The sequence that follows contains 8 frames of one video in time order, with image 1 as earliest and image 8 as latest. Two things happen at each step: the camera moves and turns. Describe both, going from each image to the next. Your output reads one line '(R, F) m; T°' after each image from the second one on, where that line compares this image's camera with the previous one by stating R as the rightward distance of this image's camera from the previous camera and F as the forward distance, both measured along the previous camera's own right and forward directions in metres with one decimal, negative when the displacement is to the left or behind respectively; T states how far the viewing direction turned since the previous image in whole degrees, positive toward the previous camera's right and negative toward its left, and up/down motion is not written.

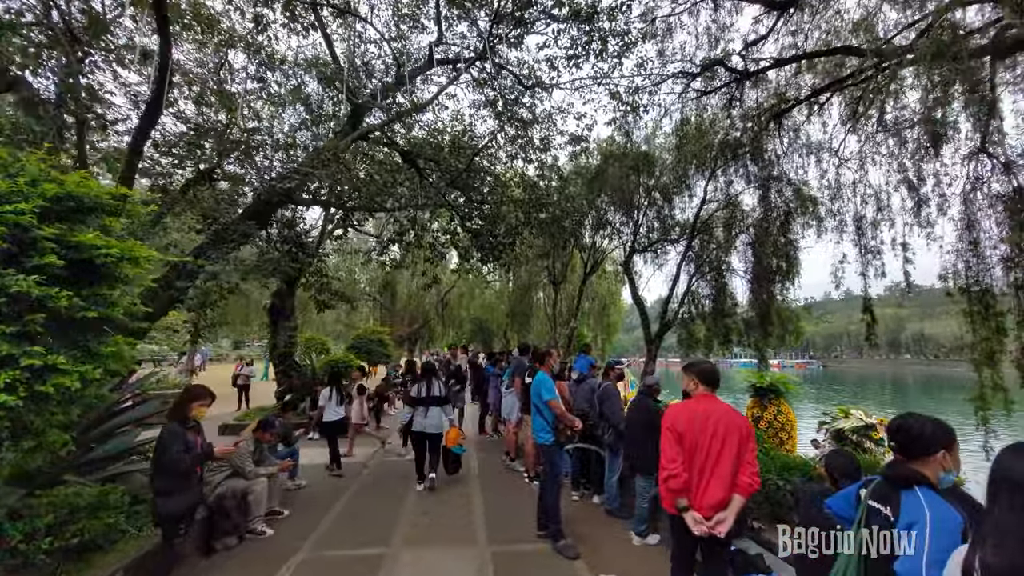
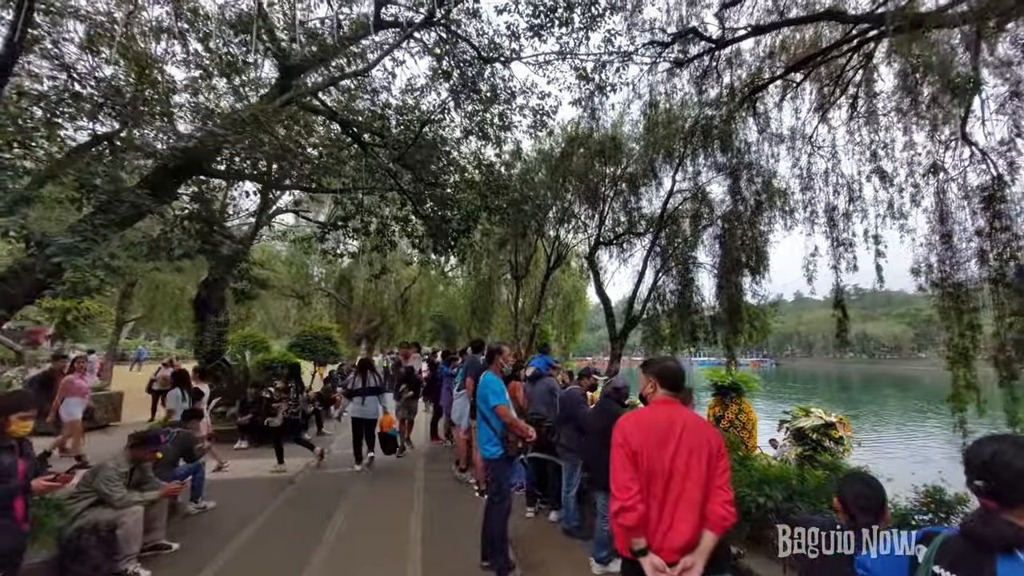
(+0.2, +0.7) m; +4°
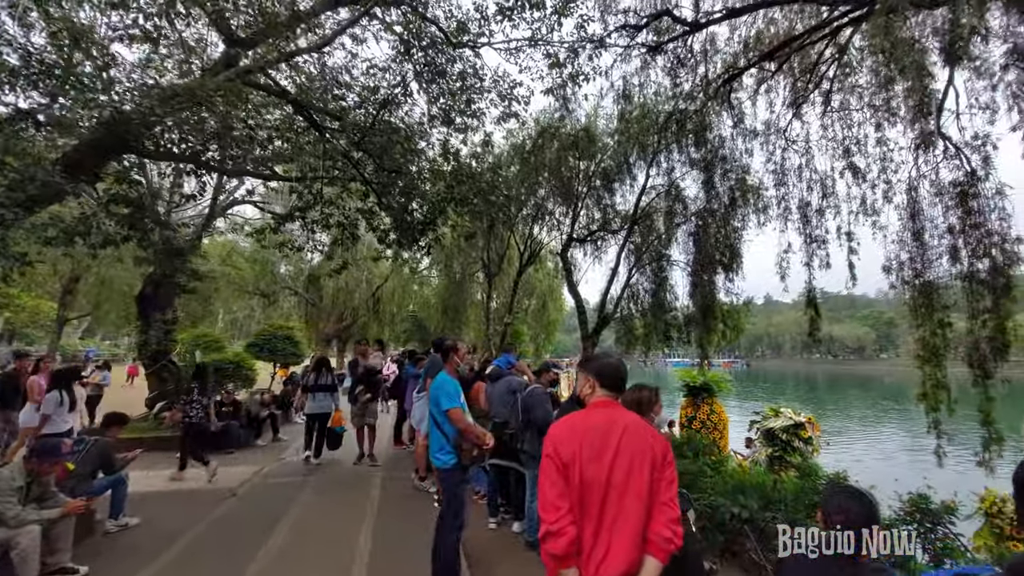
(+0.2, +0.3) m; +3°
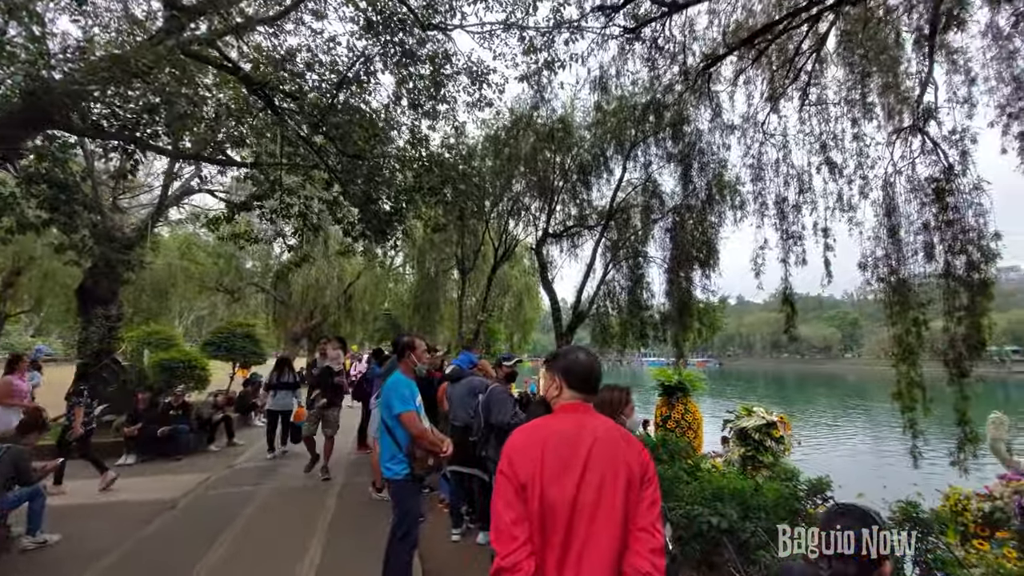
(+0.1, +0.3) m; +3°
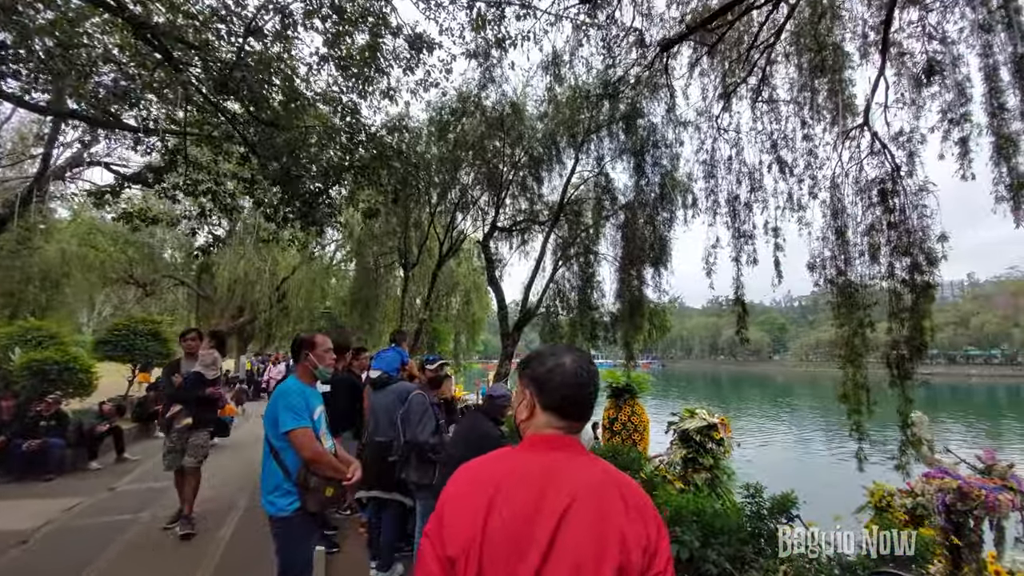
(+0.1, +0.5) m; +7°
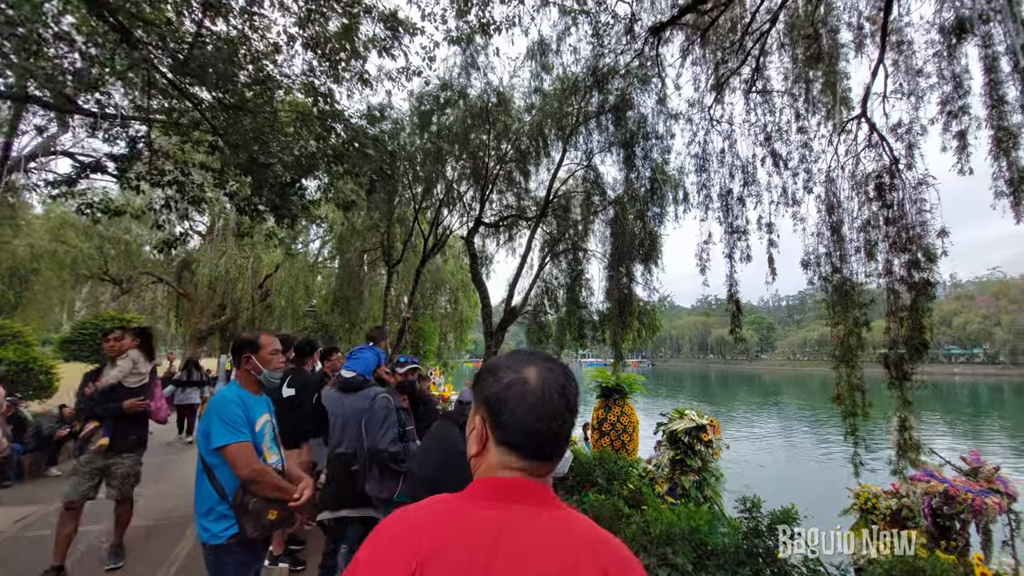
(+0.1, +0.3) m; +1°
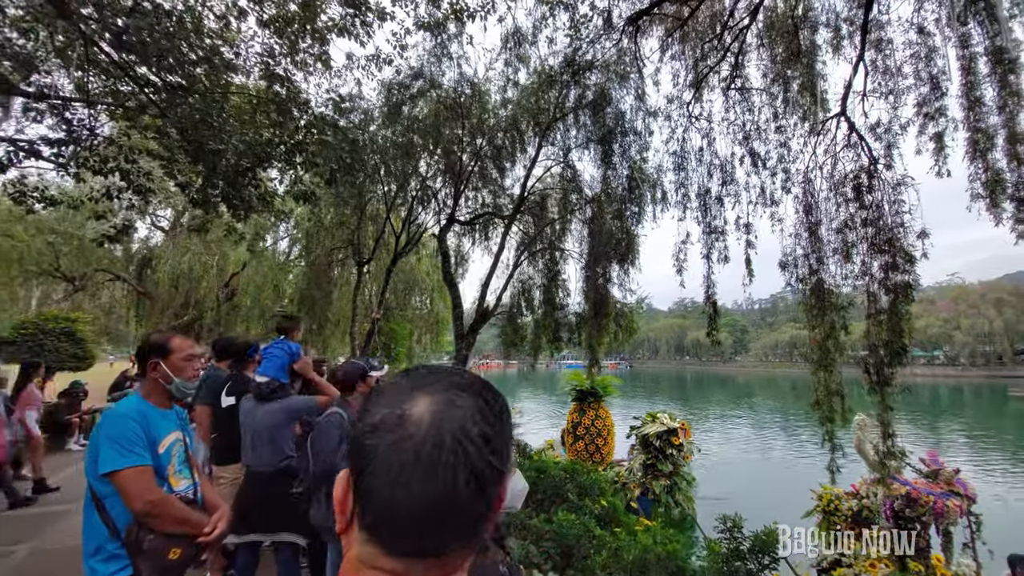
(+0.1, +0.3) m; +3°
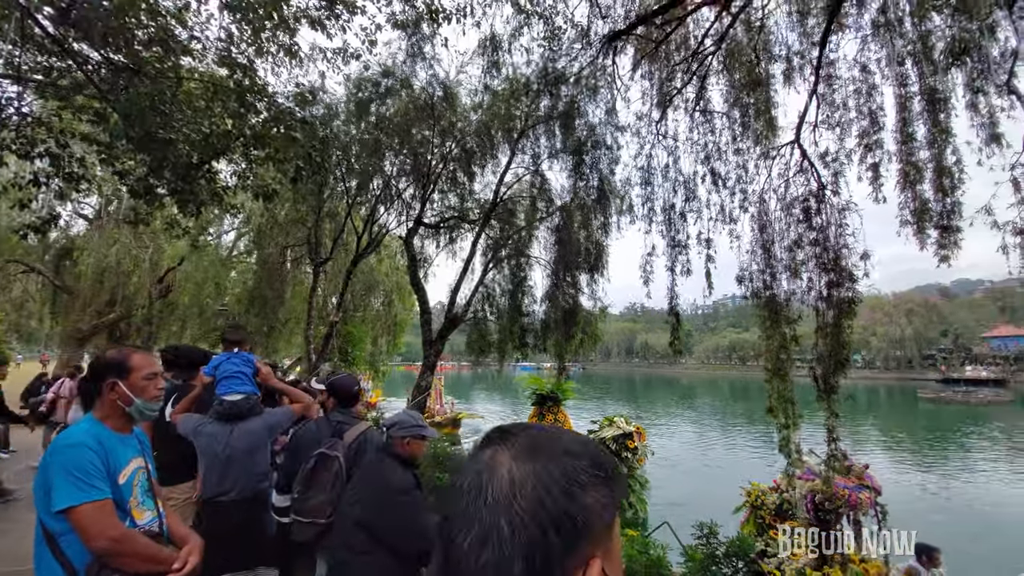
(-0.2, 0.0) m; +6°
